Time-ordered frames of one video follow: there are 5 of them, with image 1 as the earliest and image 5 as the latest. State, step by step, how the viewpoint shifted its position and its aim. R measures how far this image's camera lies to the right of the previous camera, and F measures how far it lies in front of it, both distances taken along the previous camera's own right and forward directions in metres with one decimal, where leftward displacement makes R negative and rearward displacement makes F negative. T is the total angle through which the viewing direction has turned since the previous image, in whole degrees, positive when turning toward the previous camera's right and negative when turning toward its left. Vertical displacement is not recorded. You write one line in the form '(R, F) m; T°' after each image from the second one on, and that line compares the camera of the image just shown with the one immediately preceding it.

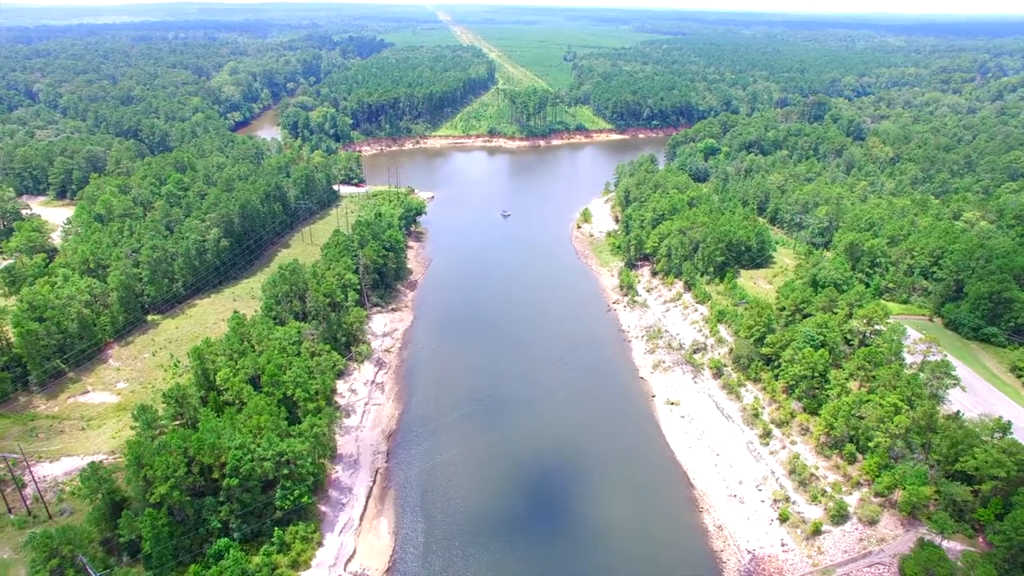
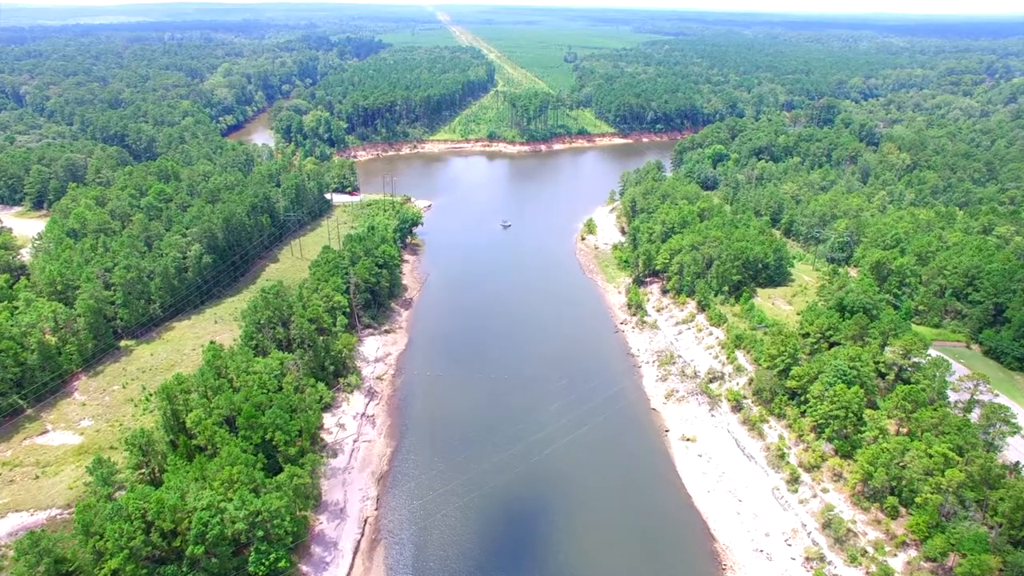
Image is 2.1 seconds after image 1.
(-0.2, +4.8) m; 0°
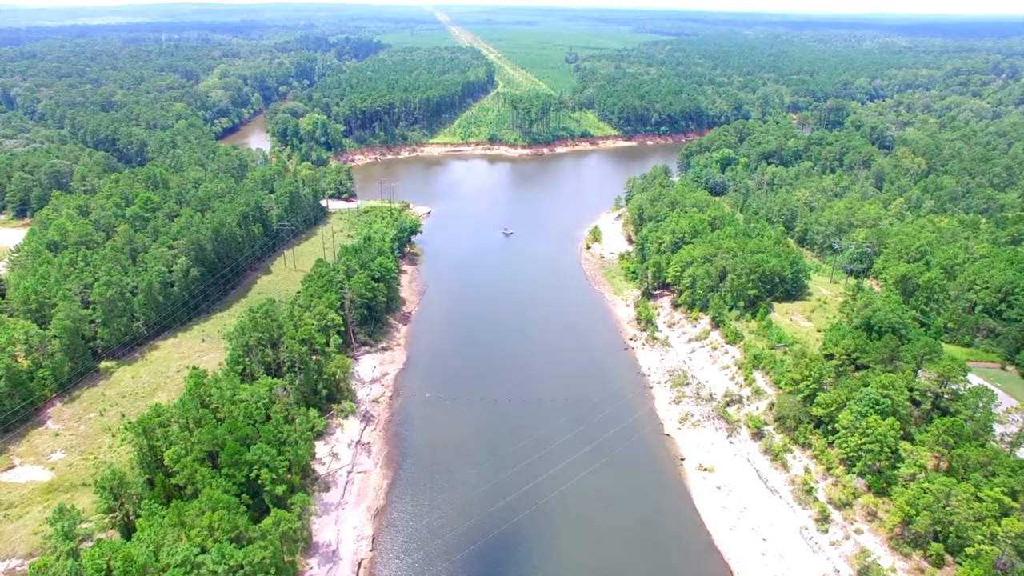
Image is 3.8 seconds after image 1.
(-0.4, +3.6) m; 0°
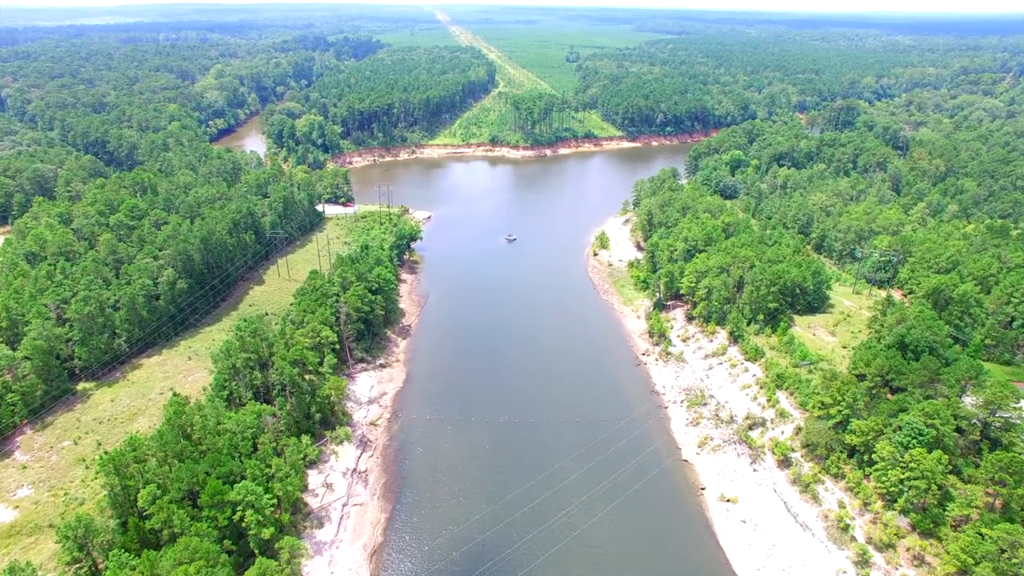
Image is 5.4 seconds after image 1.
(-0.6, +3.8) m; 0°
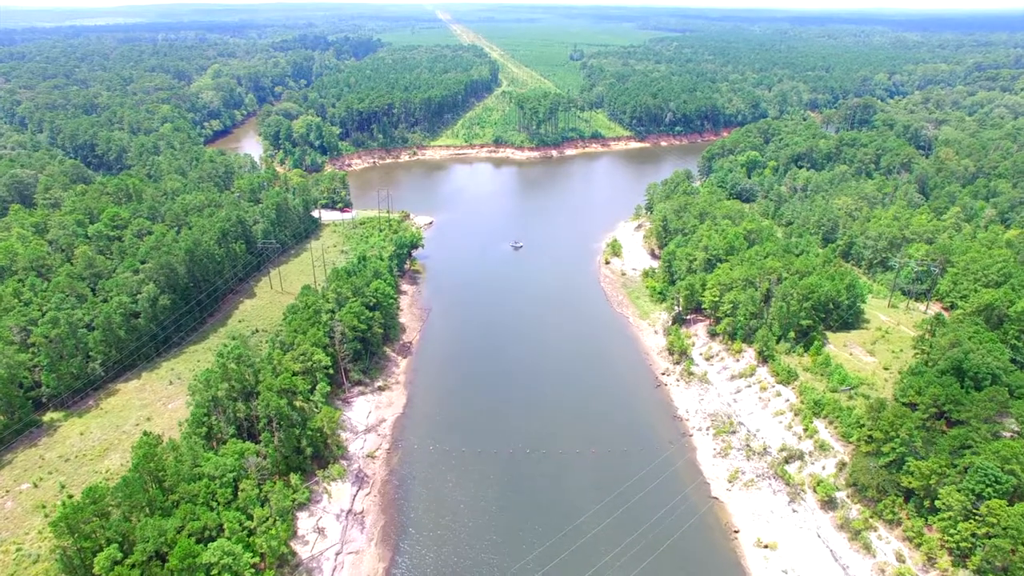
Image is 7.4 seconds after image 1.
(-0.7, +5.0) m; 0°
